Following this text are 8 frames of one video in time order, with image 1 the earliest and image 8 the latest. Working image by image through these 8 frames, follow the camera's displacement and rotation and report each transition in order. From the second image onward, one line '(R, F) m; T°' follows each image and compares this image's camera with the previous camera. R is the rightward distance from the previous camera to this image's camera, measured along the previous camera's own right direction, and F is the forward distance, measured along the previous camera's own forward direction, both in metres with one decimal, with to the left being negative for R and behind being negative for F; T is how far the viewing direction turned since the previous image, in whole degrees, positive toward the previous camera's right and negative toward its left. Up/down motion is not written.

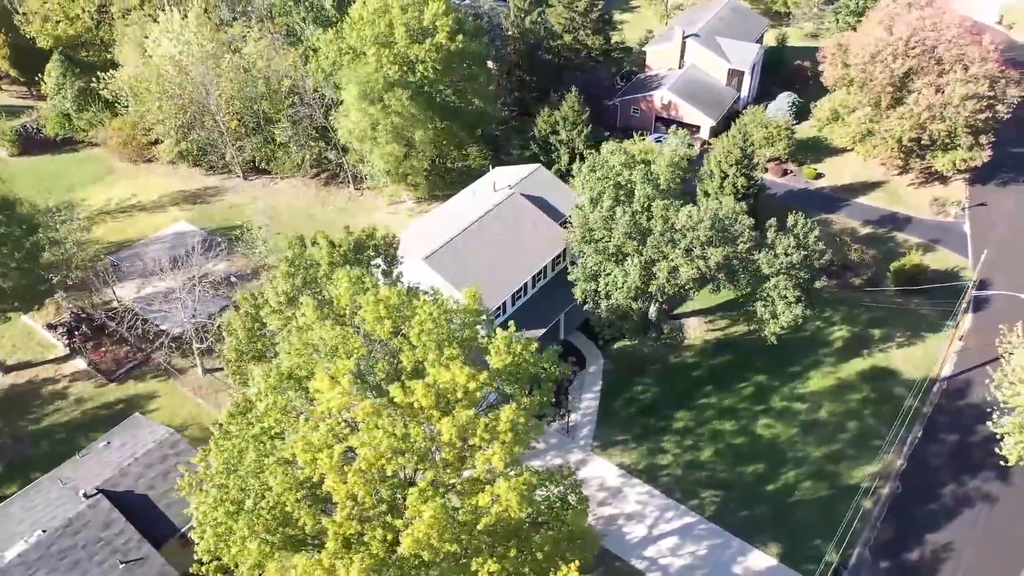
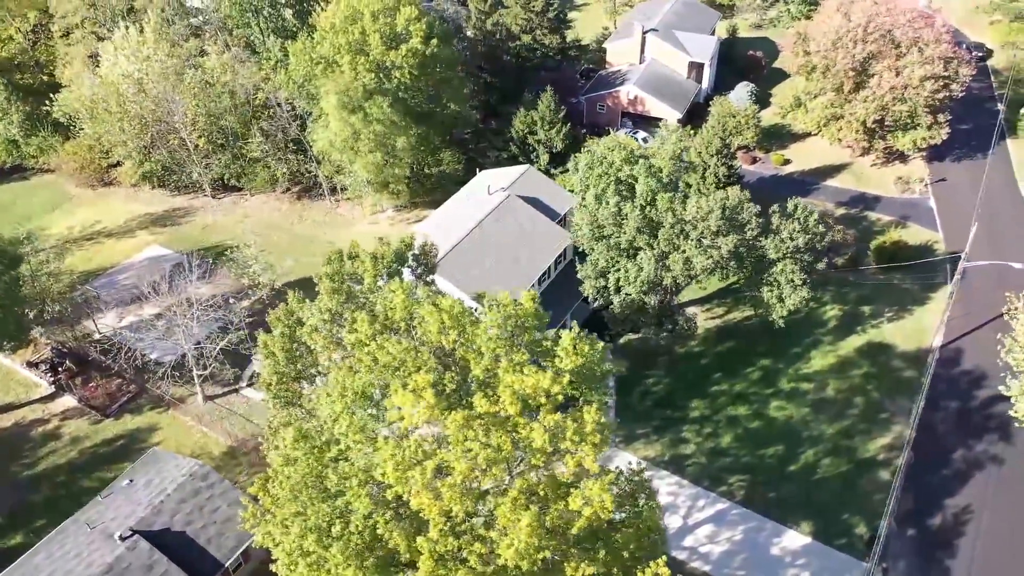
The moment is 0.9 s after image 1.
(-2.7, +0.3) m; +5°
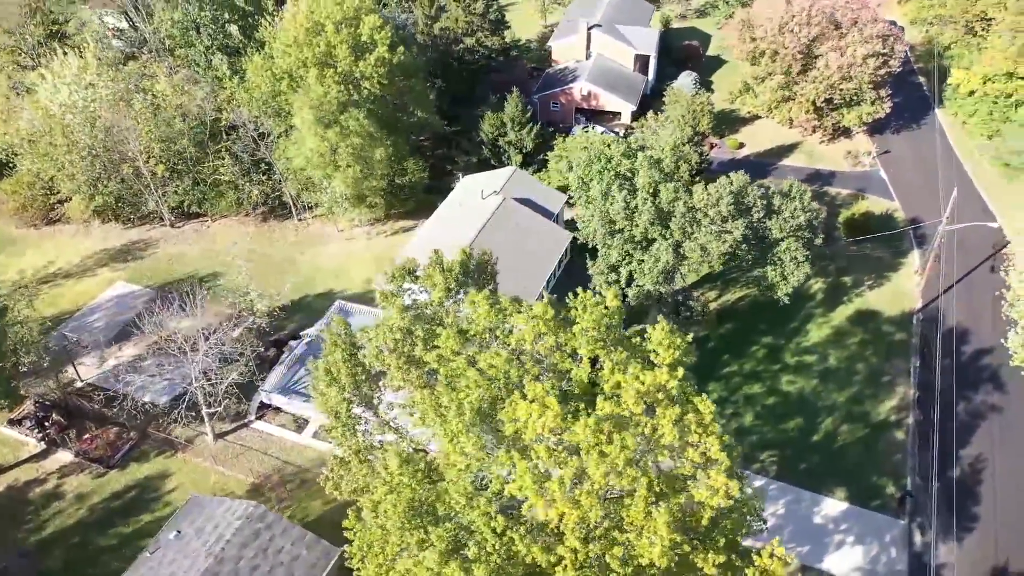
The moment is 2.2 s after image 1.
(-3.7, +0.4) m; +7°
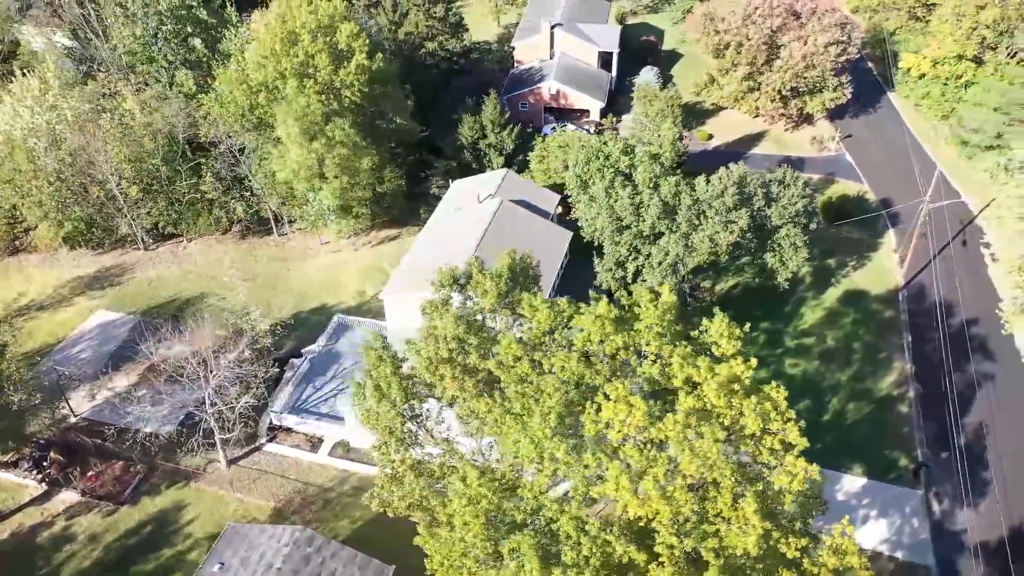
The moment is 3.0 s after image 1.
(-2.5, +0.2) m; +4°
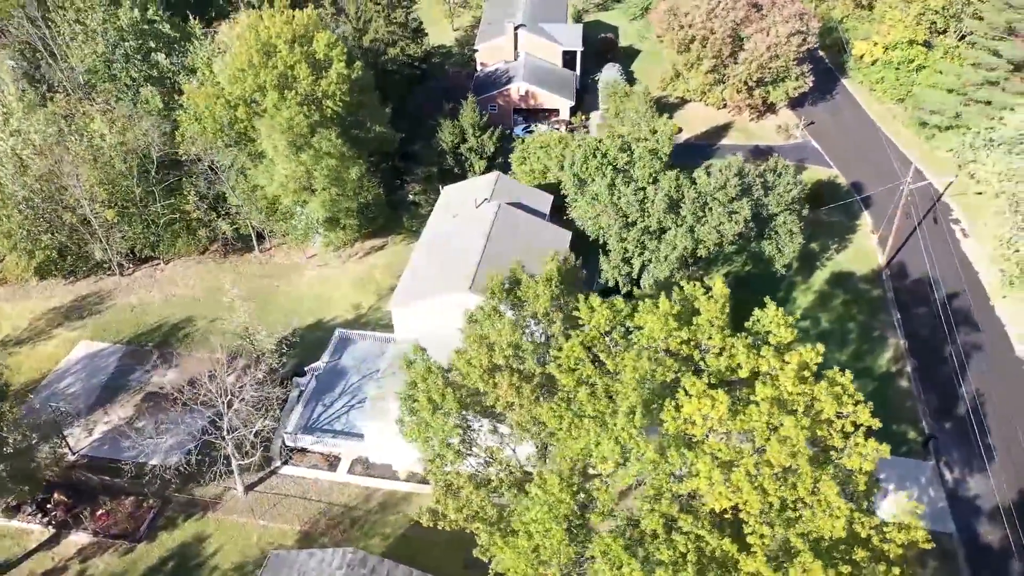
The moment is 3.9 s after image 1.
(-2.5, +0.2) m; +4°
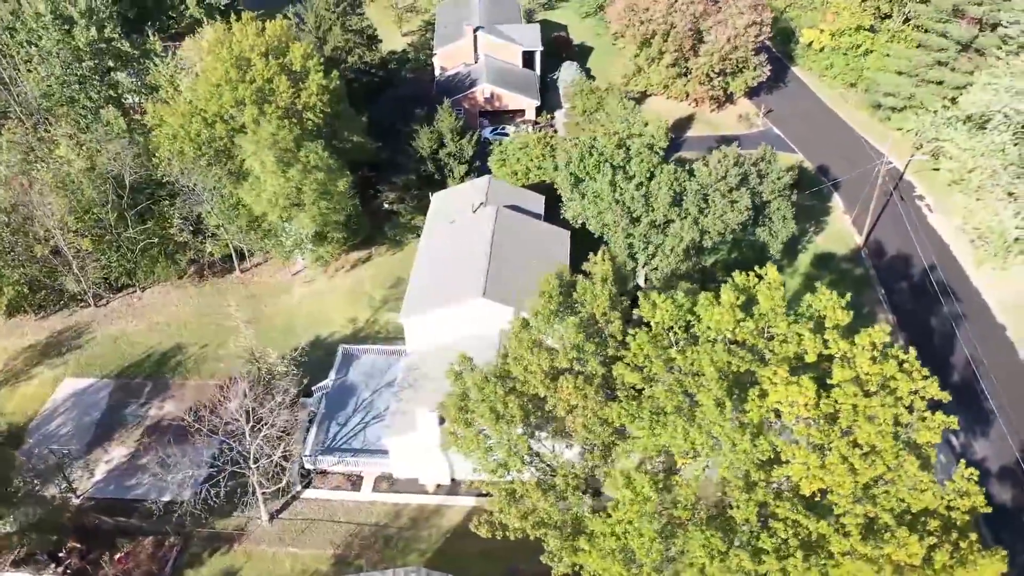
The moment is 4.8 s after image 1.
(-2.7, +0.3) m; +5°
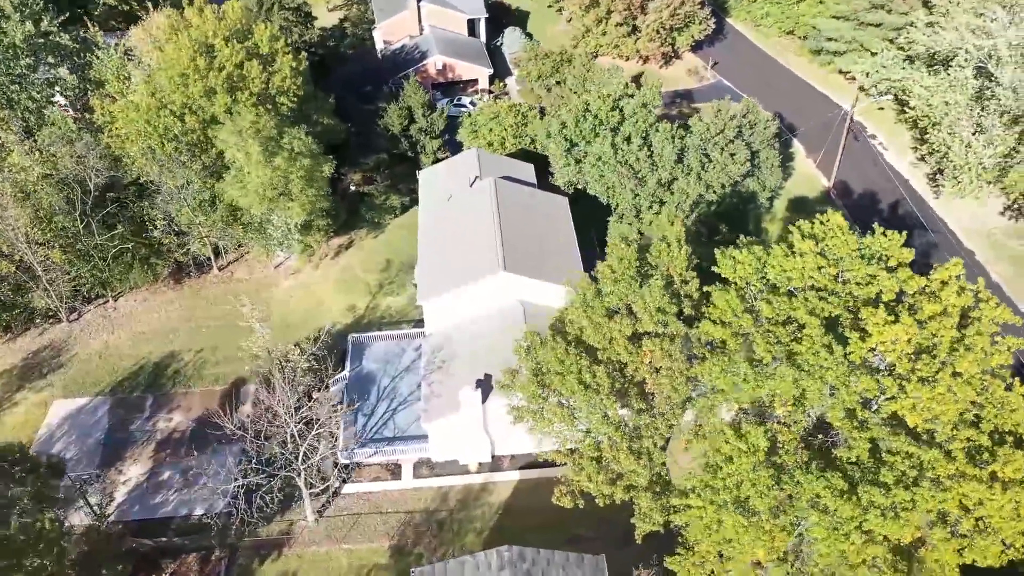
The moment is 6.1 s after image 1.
(-3.7, +0.4) m; +6°
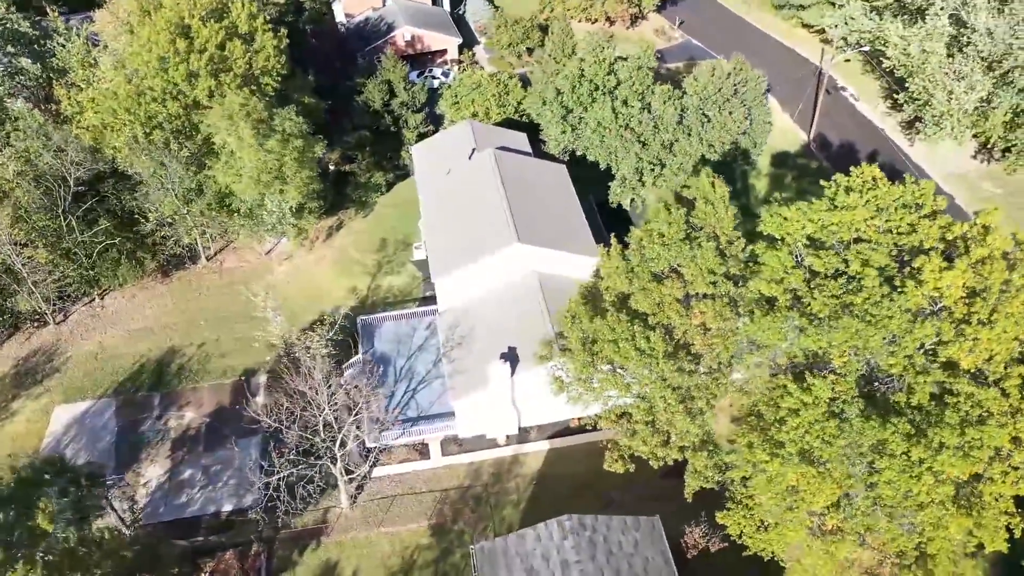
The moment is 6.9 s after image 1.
(-2.4, +0.2) m; +4°
